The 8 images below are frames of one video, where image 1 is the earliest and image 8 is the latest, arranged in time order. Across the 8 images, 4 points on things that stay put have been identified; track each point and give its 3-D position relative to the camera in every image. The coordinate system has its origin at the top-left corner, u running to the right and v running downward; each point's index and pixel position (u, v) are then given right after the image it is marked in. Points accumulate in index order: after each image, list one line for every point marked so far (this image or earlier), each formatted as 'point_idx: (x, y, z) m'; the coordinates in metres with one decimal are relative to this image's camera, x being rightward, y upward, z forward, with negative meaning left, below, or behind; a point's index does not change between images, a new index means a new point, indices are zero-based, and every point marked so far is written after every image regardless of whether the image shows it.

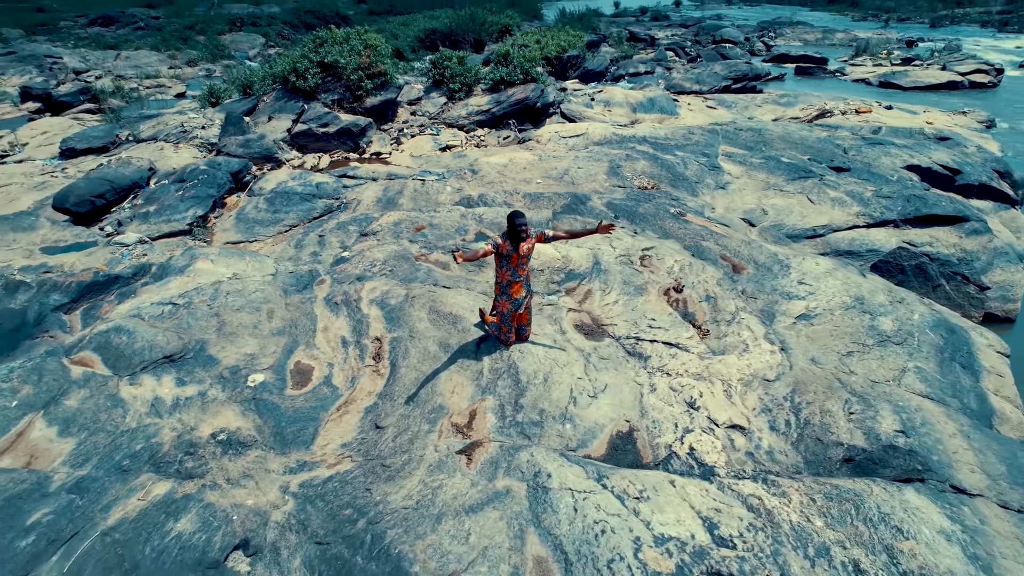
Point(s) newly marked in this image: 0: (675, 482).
0: (+0.8, -1.0, +3.4) m
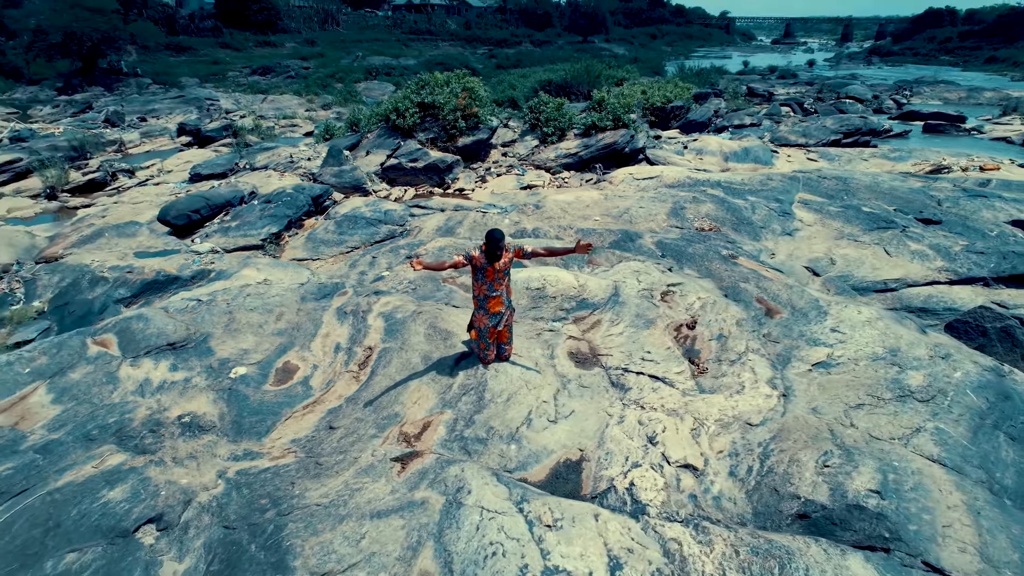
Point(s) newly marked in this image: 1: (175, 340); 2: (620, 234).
0: (+0.4, -1.1, +3.1) m
1: (-2.5, -0.4, +5.0) m
2: (+1.3, +0.7, +8.1) m
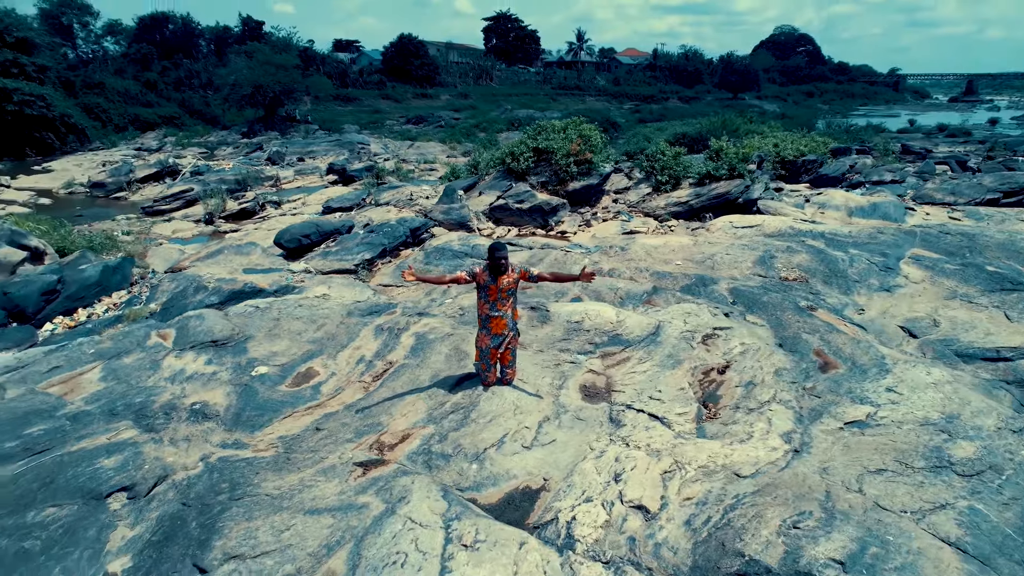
0: (0.0, -1.1, +2.9) m
1: (-2.4, -0.4, +5.4) m
2: (+2.1, +0.1, +7.7) m
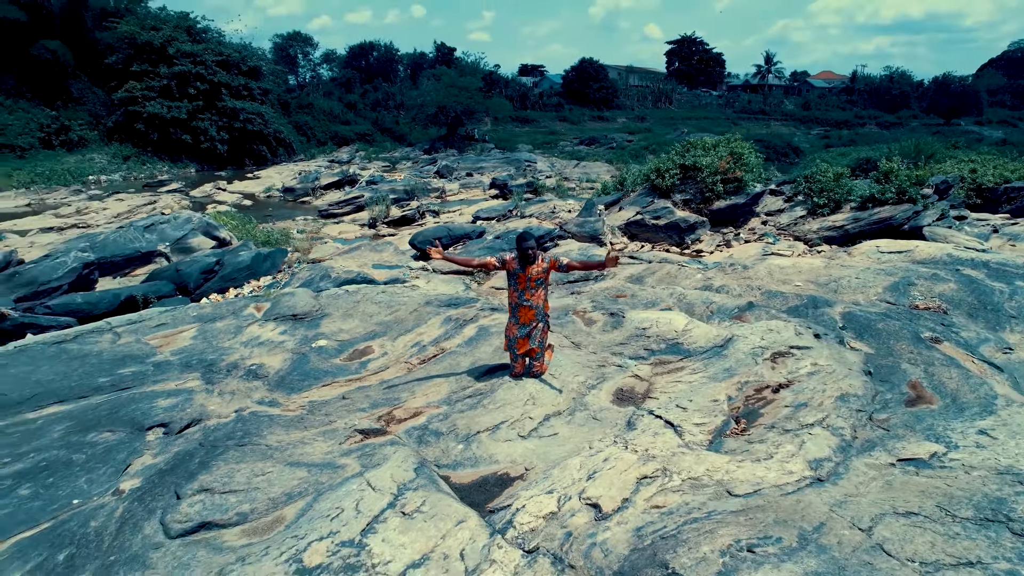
0: (-0.2, -1.0, +2.8) m
1: (-1.9, -0.2, +5.8) m
2: (+3.1, -0.1, +6.9) m
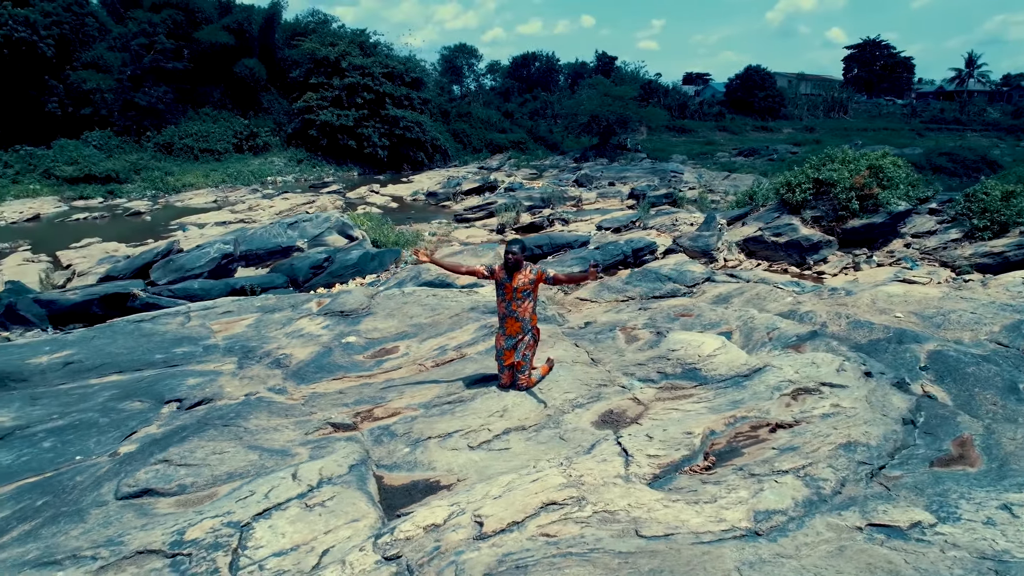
0: (-0.7, -1.0, +2.9) m
1: (-1.5, -0.2, +6.2) m
2: (+3.5, -0.4, +6.1) m
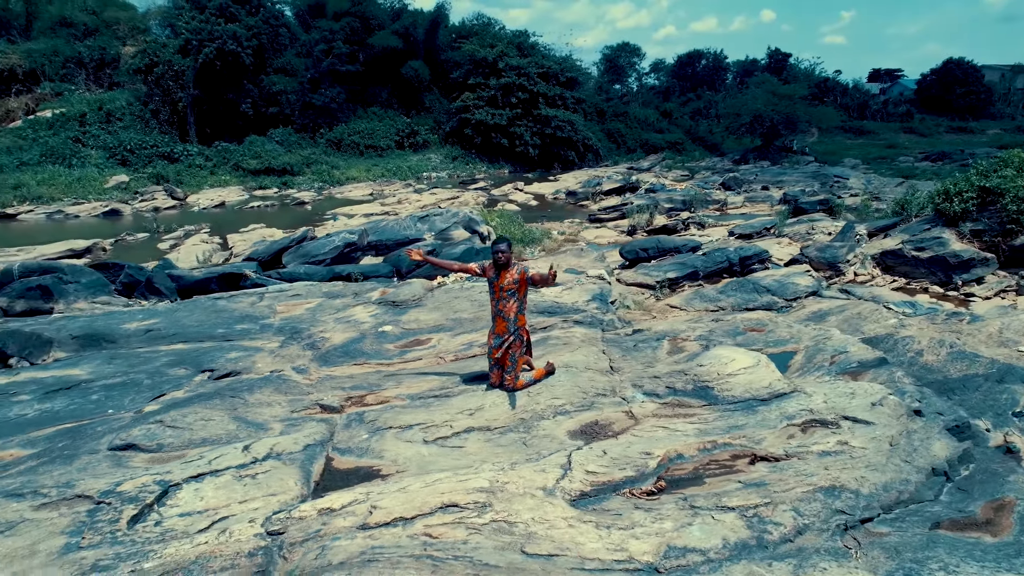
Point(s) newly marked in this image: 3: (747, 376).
0: (-1.1, -0.9, +3.0) m
1: (-1.1, -0.1, +6.4) m
2: (+3.8, -0.6, +5.2) m
3: (+1.6, -0.6, +4.5) m
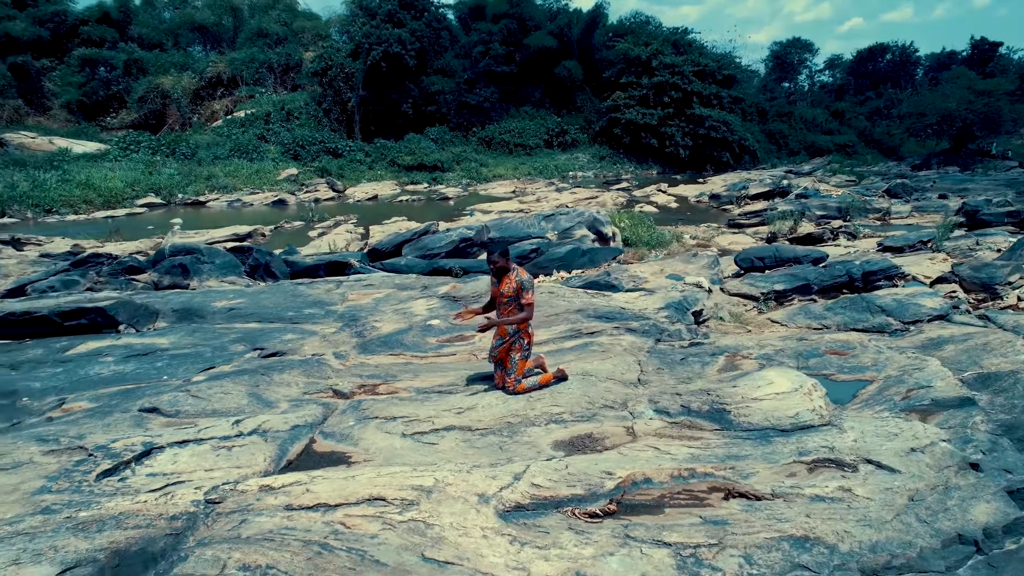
0: (-1.4, -0.9, +3.2) m
1: (-0.5, -0.1, +6.6) m
2: (+3.9, -0.9, +4.2) m
3: (+1.6, -0.7, +4.0) m
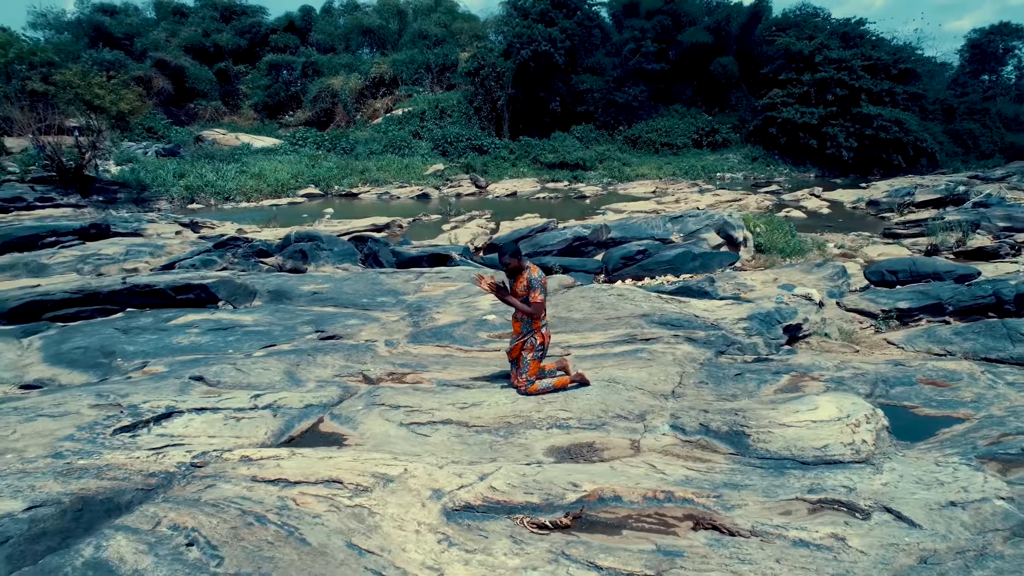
0: (-1.5, -0.8, +3.5) m
1: (+0.2, -0.1, +6.5) m
2: (+3.9, -1.1, +3.2) m
3: (+1.6, -0.8, +3.6) m
